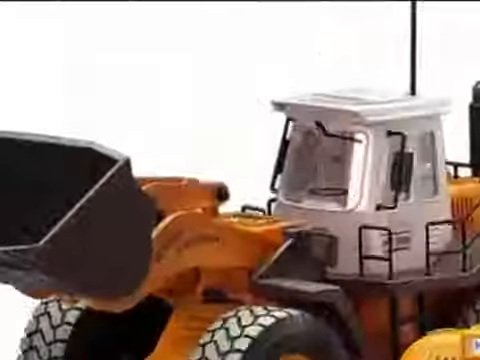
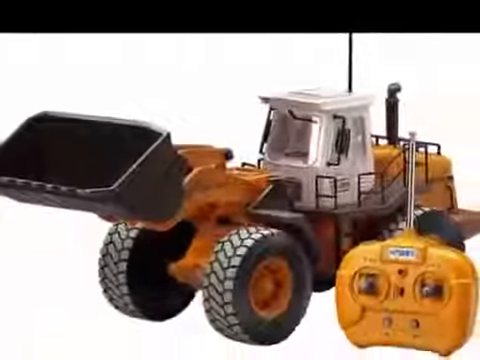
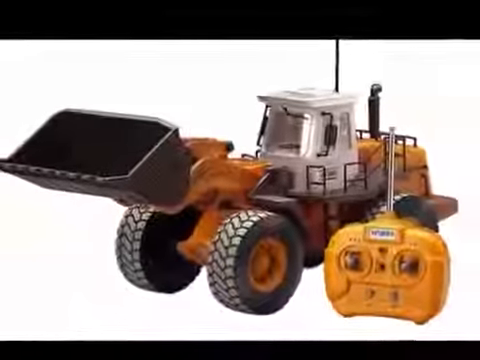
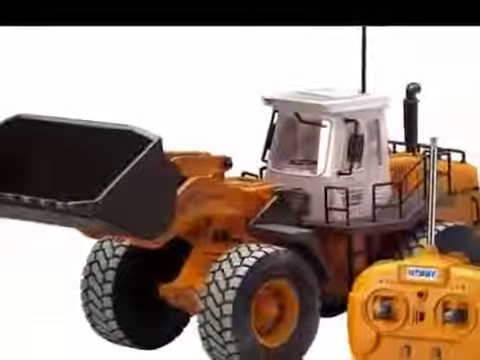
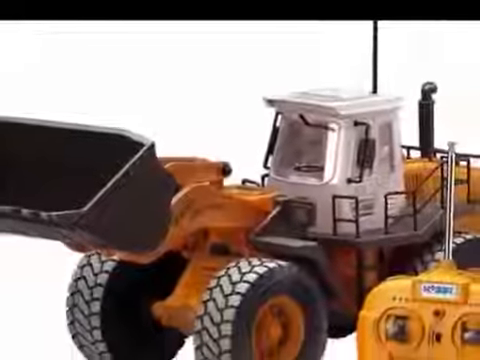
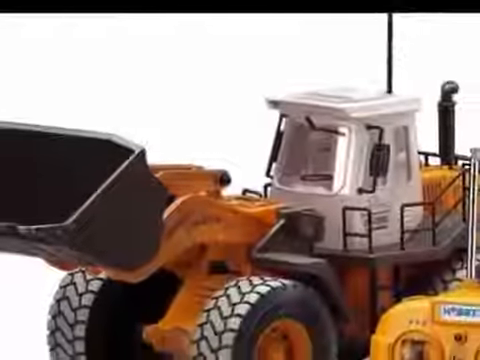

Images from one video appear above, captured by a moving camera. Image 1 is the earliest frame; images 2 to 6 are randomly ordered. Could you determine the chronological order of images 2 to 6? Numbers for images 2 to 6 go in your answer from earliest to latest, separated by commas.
6, 5, 4, 2, 3
